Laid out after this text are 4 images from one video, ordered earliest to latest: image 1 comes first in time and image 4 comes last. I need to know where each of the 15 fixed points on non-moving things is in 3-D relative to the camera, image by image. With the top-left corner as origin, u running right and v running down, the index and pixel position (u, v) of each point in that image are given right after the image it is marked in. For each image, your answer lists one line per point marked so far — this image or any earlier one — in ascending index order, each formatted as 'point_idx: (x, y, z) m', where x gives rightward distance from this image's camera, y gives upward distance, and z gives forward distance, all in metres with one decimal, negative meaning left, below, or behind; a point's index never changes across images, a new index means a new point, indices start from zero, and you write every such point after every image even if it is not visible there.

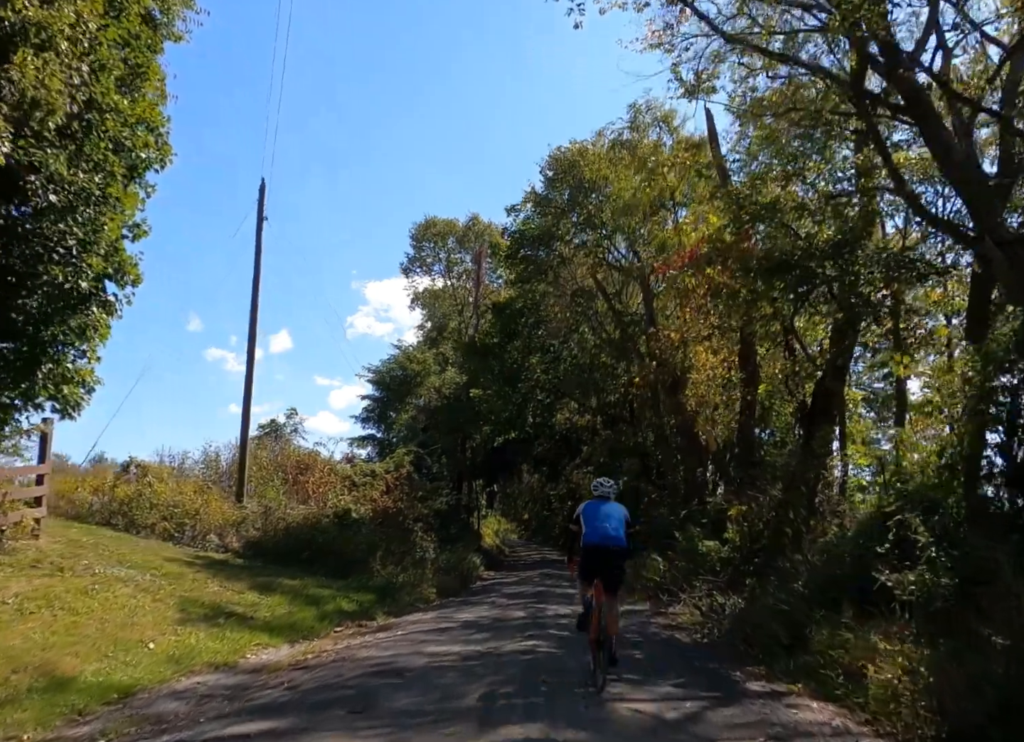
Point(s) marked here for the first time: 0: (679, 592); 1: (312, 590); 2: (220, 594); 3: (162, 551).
0: (+3.2, -4.2, +15.7) m
1: (-4.2, -4.6, +17.3) m
2: (-5.0, -3.8, +14.2) m
3: (-8.0, -4.1, +18.9) m
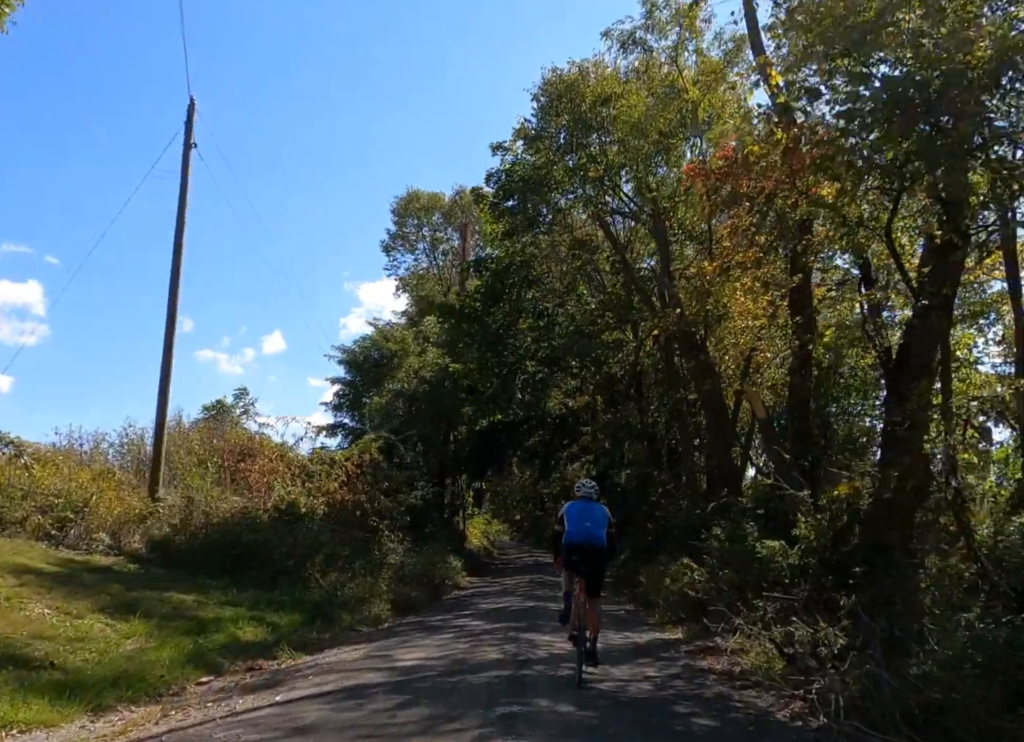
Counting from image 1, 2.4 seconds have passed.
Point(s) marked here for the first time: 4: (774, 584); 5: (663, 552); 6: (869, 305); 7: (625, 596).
0: (+2.9, -3.2, +10.8) m
1: (-4.5, -3.6, +12.3) m
2: (-5.3, -2.8, +9.2) m
3: (-8.4, -3.1, +13.9) m
4: (+3.5, -2.8, +10.9) m
5: (+3.6, -4.3, +19.7) m
6: (+5.9, +1.1, +13.6) m
7: (+2.7, -5.3, +19.4) m
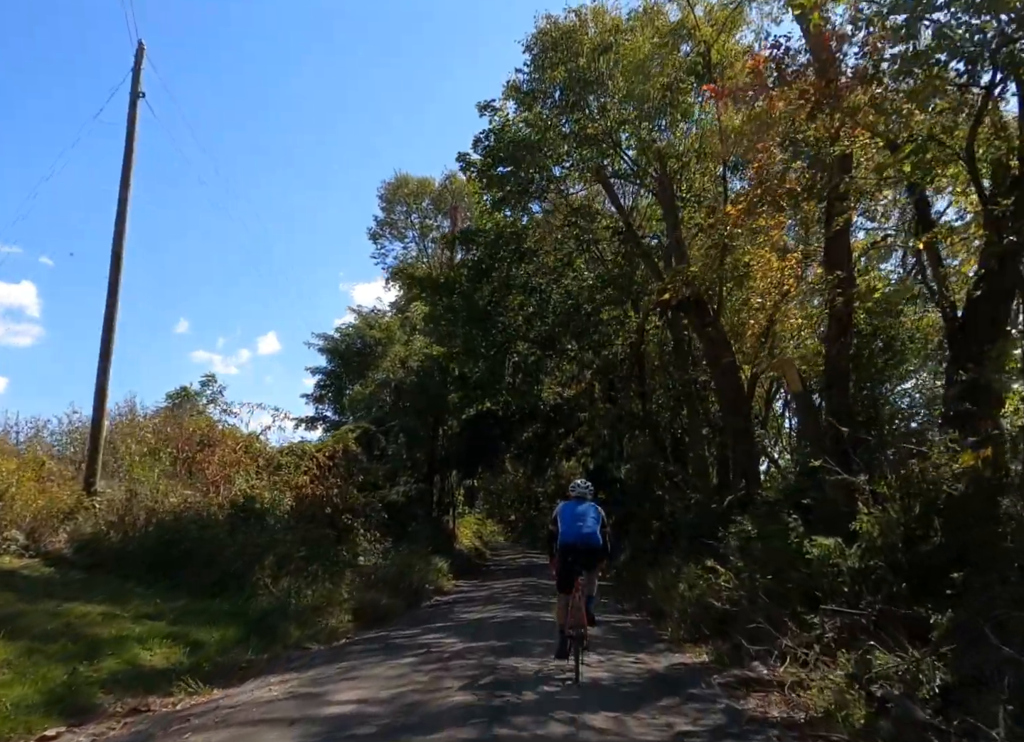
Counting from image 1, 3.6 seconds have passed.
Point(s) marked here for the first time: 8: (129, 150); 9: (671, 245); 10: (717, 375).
0: (+2.7, -2.6, +8.4) m
1: (-4.8, -3.0, +9.8) m
2: (-5.5, -2.3, +6.8) m
3: (-8.6, -2.5, +11.4) m
4: (+3.3, -2.3, +8.5) m
5: (+3.4, -3.8, +17.3) m
6: (+5.7, +1.6, +11.2) m
7: (+2.4, -4.8, +17.0) m
8: (-8.5, +4.9, +18.2) m
9: (+3.8, +3.1, +19.9) m
10: (+4.3, -0.1, +17.3) m
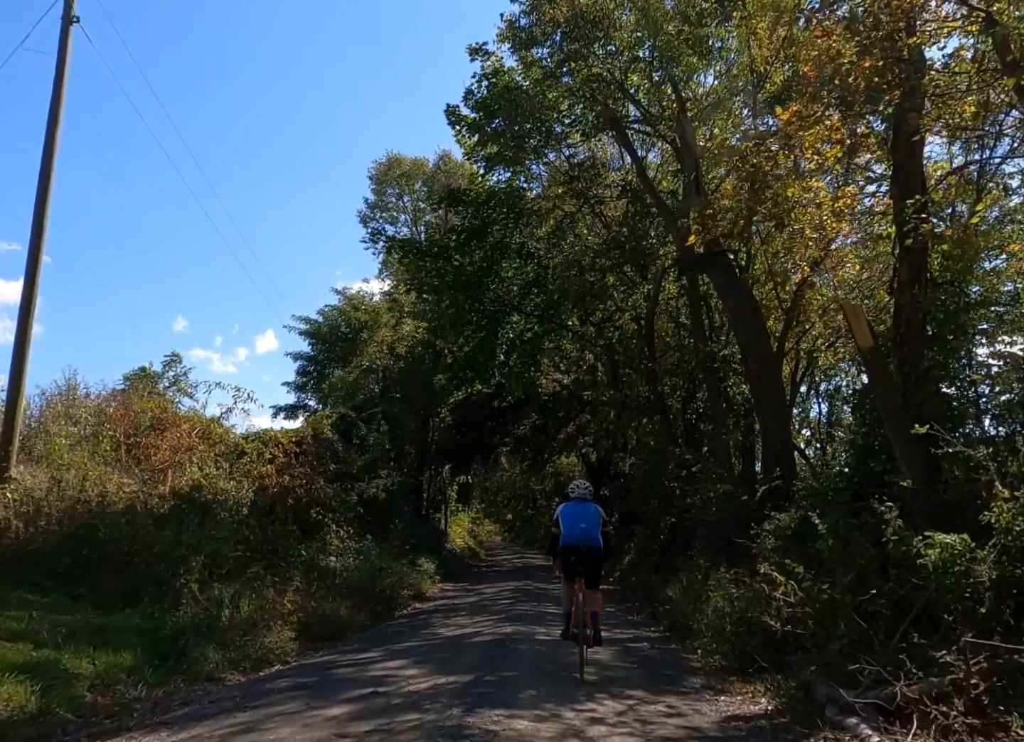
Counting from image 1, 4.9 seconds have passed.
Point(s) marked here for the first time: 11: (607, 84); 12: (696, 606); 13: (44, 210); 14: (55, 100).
0: (+2.5, -2.1, +5.7) m
1: (-4.9, -2.4, +7.1) m
2: (-5.7, -1.7, +4.1) m
3: (-8.8, -1.9, +8.7) m
4: (+3.1, -1.7, +5.9) m
5: (+3.2, -3.3, +14.6) m
6: (+5.5, +2.2, +8.5) m
7: (+2.3, -4.2, +14.3) m
8: (-8.6, +5.5, +15.5) m
9: (+3.7, +3.6, +17.2) m
10: (+4.2, +0.5, +14.6) m
11: (+2.1, +6.6, +18.7) m
12: (+2.3, -3.0, +10.6) m
13: (-8.7, +3.0, +15.3) m
14: (-8.5, +5.0, +15.3) m
